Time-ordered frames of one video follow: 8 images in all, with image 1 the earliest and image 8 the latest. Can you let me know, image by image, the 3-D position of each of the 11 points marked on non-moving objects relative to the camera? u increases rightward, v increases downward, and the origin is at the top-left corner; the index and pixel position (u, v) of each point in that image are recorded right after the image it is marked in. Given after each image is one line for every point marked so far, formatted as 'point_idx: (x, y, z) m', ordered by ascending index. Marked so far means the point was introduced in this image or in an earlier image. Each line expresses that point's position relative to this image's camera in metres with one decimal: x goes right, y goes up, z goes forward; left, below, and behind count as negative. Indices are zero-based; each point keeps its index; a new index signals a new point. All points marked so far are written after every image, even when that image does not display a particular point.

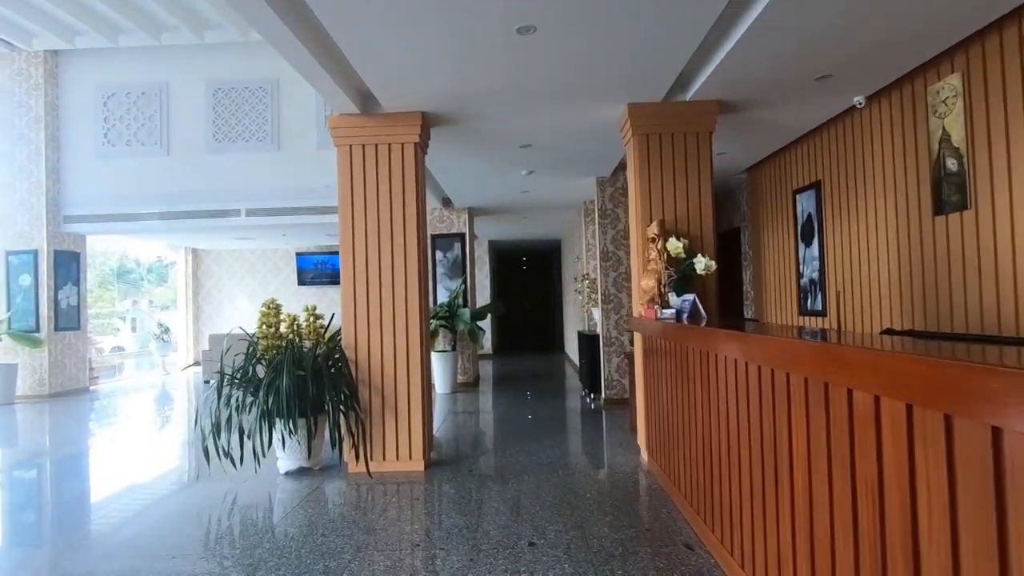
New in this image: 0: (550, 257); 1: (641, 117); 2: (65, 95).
0: (+1.0, +0.8, +14.3) m
1: (+0.9, +1.2, +3.7) m
2: (-6.5, +2.8, +8.0) m
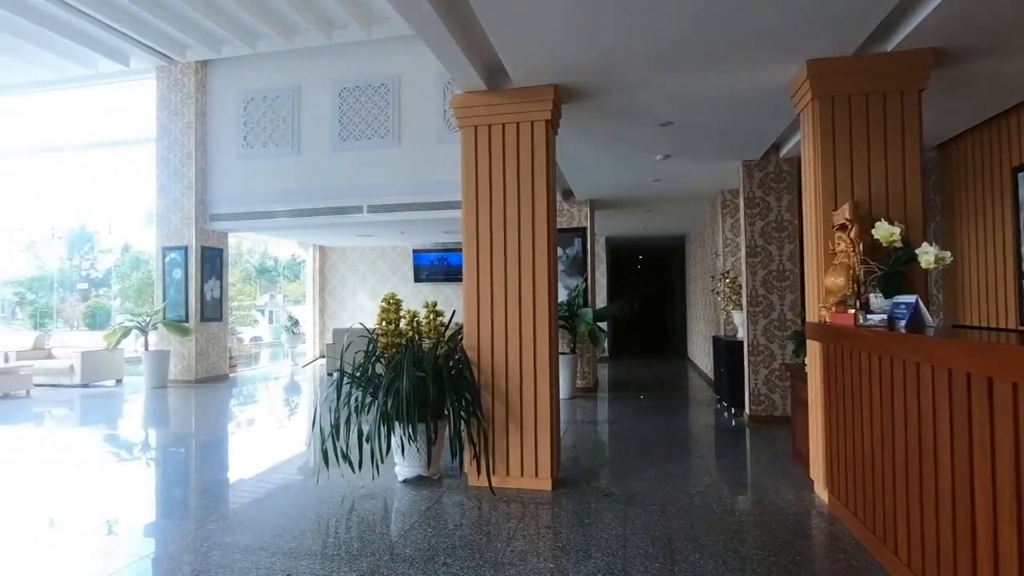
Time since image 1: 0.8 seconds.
0: (+3.8, +0.8, +13.3) m
1: (+1.7, +1.2, +3.0) m
2: (-4.7, +2.9, +8.6) m
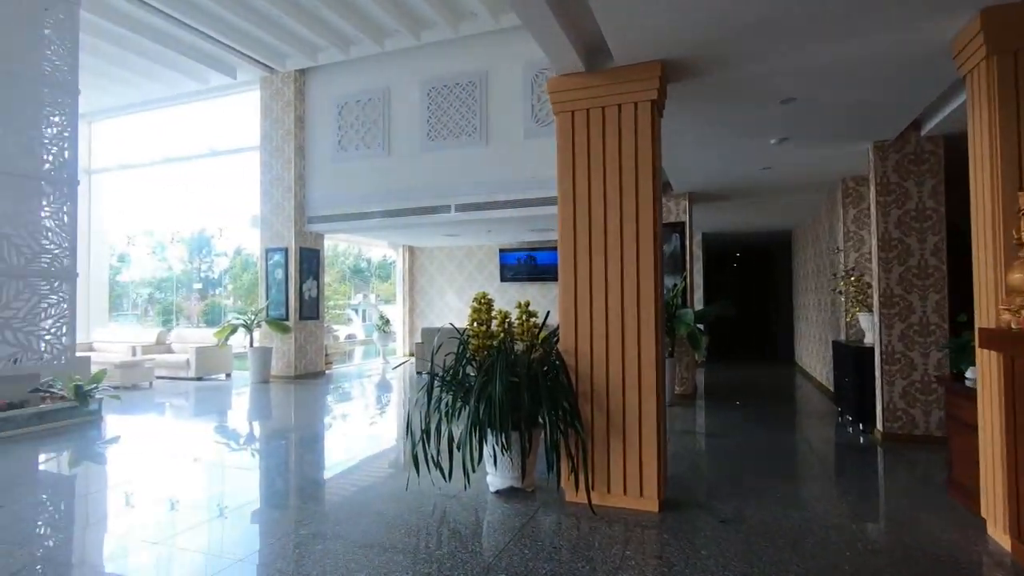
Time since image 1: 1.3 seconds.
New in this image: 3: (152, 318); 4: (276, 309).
0: (+5.8, +0.8, +12.4) m
1: (+2.2, +1.2, +2.5) m
2: (-3.3, +2.9, +8.9) m
3: (-7.0, -0.6, +10.8) m
4: (-3.8, -0.3, +9.0) m
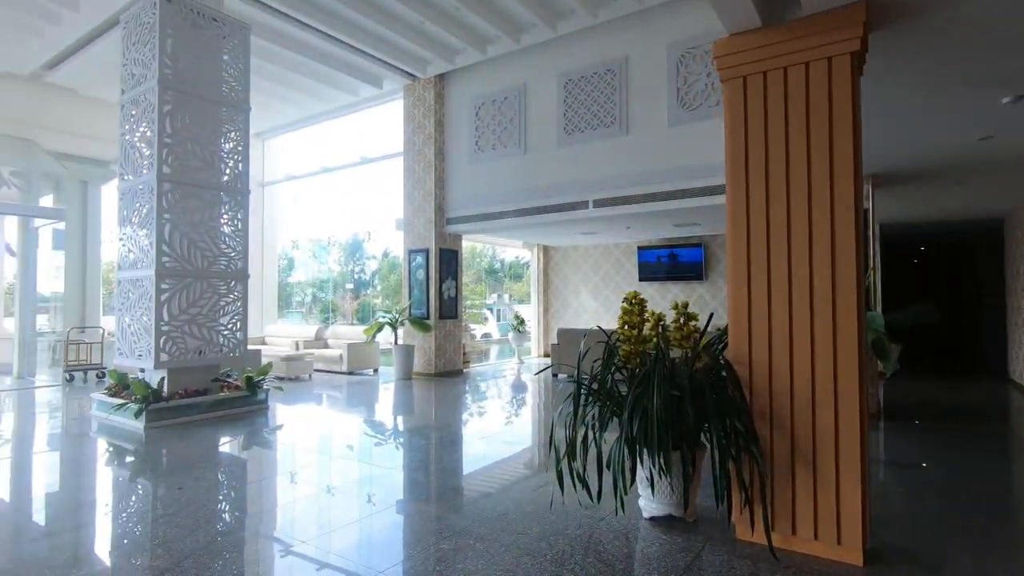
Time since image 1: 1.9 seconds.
0: (+8.6, +0.9, +10.3) m
1: (+2.8, +1.2, +1.6) m
2: (-1.0, +2.9, +9.1) m
3: (-4.2, -0.6, +11.8) m
4: (-1.6, -0.3, +9.3) m
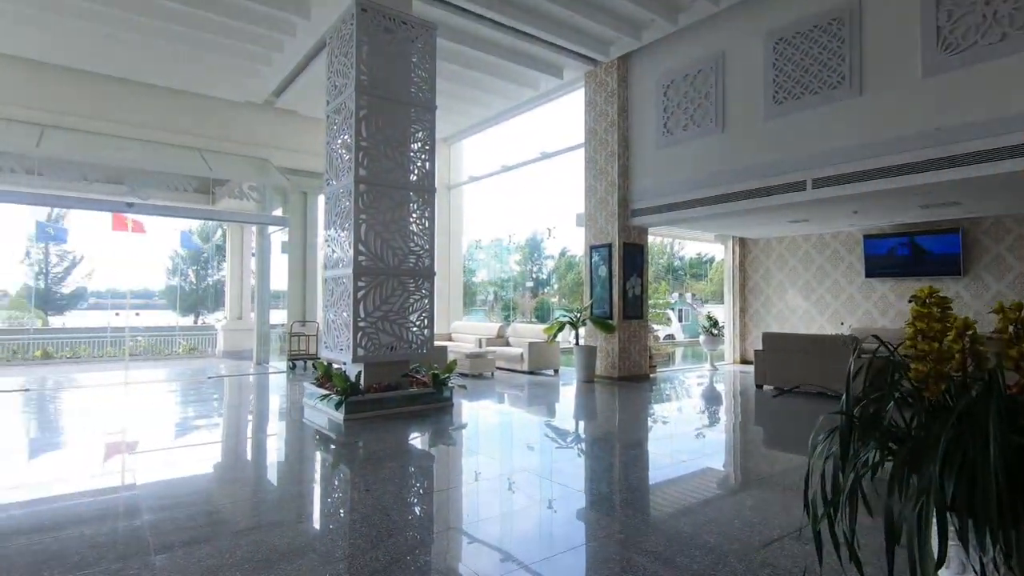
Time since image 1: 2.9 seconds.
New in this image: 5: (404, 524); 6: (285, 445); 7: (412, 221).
0: (+11.4, +0.9, +6.6) m
1: (+3.1, +1.2, 0.0) m
2: (+1.8, +2.9, +8.4) m
3: (-0.4, -0.5, +12.0) m
4: (+1.4, -0.3, +8.8) m
5: (-0.7, -1.5, +3.4) m
6: (-2.1, -1.5, +5.2) m
7: (-1.1, +0.8, +6.2) m
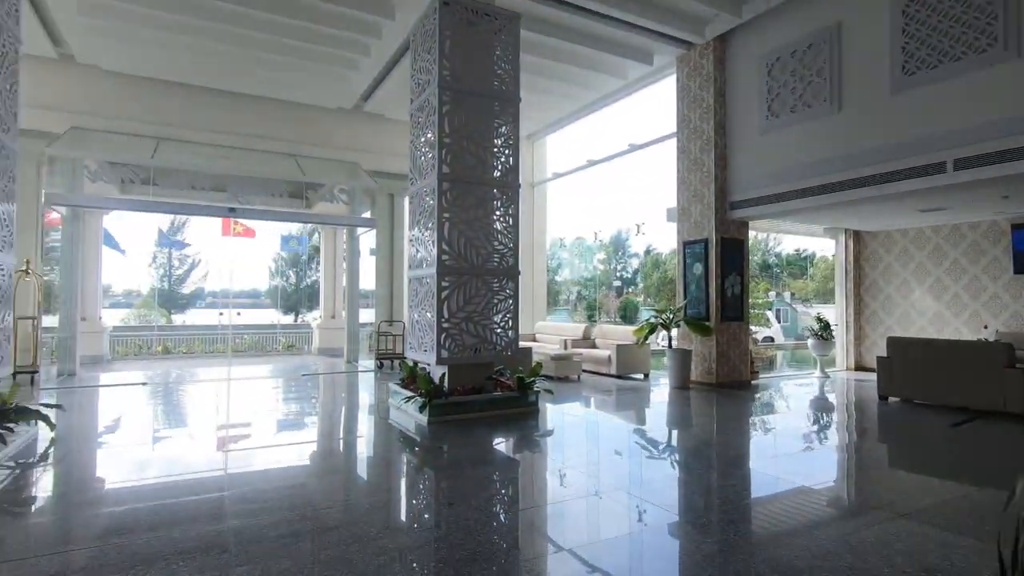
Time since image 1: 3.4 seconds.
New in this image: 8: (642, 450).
0: (+12.3, +0.9, +4.5) m
1: (+3.1, +1.2, -0.7) m
2: (+3.1, +3.0, +7.7) m
3: (+1.4, -0.5, +11.6) m
4: (+2.7, -0.3, +8.1) m
5: (-0.1, -1.5, +3.2) m
6: (-1.3, -1.5, +5.2) m
7: (-0.2, +0.8, +6.0) m
8: (+1.2, -1.6, +5.3) m
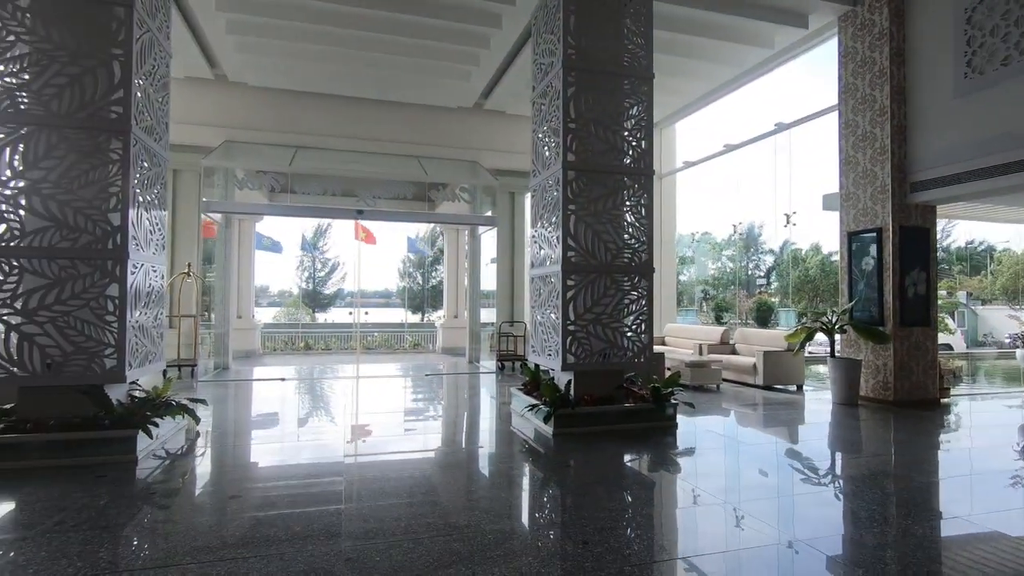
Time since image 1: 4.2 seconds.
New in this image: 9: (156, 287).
0: (+13.0, +1.0, +1.3) m
1: (+2.9, +1.2, -1.9) m
2: (+4.7, +3.0, +6.4) m
3: (+3.9, -0.5, +10.5) m
4: (+4.4, -0.3, +6.9) m
5: (+0.6, -1.5, +2.6) m
6: (-0.2, -1.5, +4.8) m
7: (+1.1, +0.8, +5.4) m
8: (+2.4, -1.5, +4.4) m
9: (-3.0, 0.0, +4.7) m
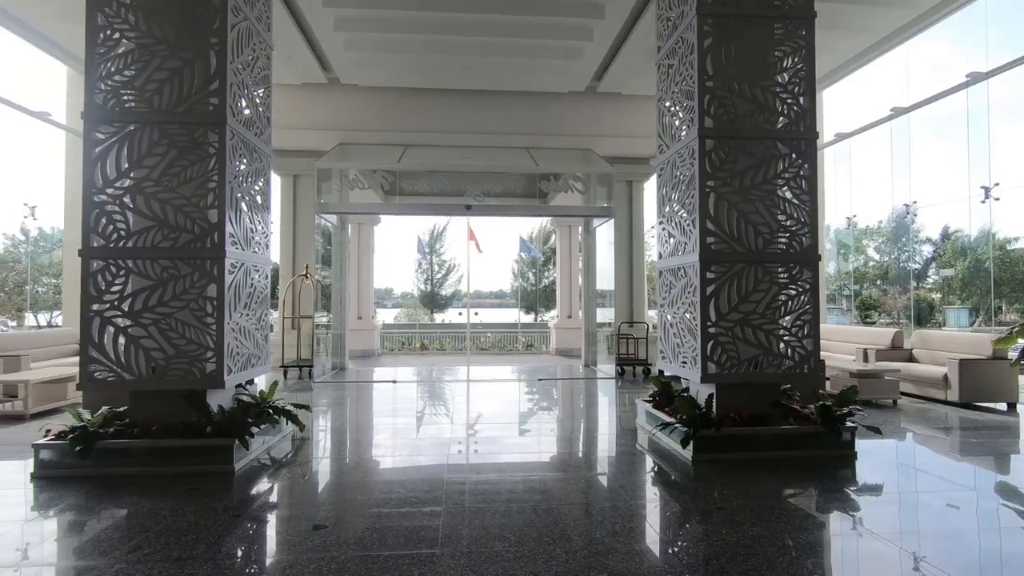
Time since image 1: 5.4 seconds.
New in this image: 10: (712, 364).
0: (+12.9, +1.2, -2.1) m
1: (+2.4, +1.3, -3.1) m
2: (+5.8, +3.1, +4.6) m
3: (+5.9, -0.4, +8.8) m
4: (+5.6, -0.2, +5.1) m
5: (+1.1, -1.4, +1.8) m
6: (+0.8, -1.4, +4.0) m
7: (+2.1, +0.8, +4.4) m
8: (+3.2, -1.5, +3.1) m
9: (-2.1, 0.0, +4.5) m
10: (+1.6, -0.6, +4.4) m
